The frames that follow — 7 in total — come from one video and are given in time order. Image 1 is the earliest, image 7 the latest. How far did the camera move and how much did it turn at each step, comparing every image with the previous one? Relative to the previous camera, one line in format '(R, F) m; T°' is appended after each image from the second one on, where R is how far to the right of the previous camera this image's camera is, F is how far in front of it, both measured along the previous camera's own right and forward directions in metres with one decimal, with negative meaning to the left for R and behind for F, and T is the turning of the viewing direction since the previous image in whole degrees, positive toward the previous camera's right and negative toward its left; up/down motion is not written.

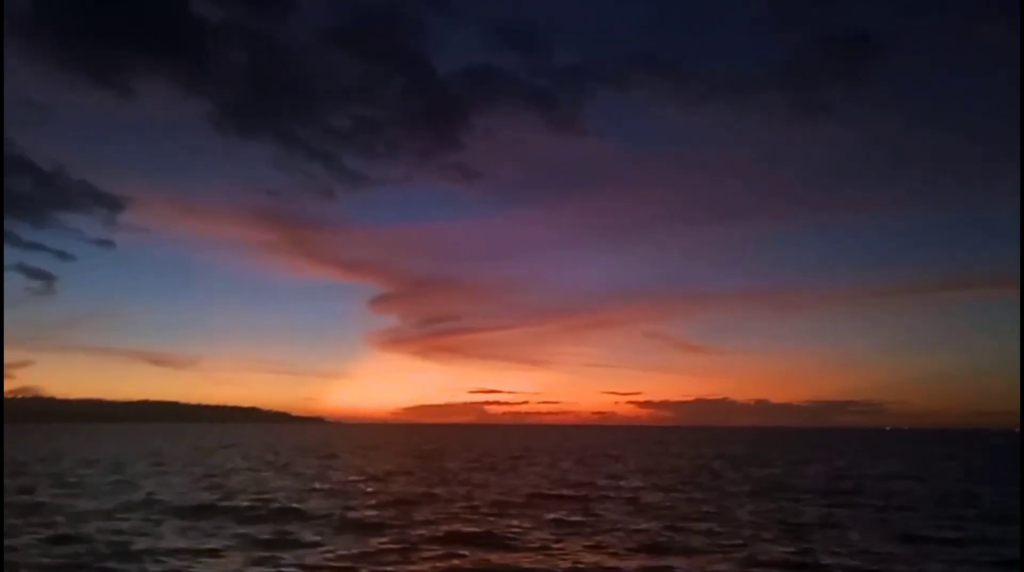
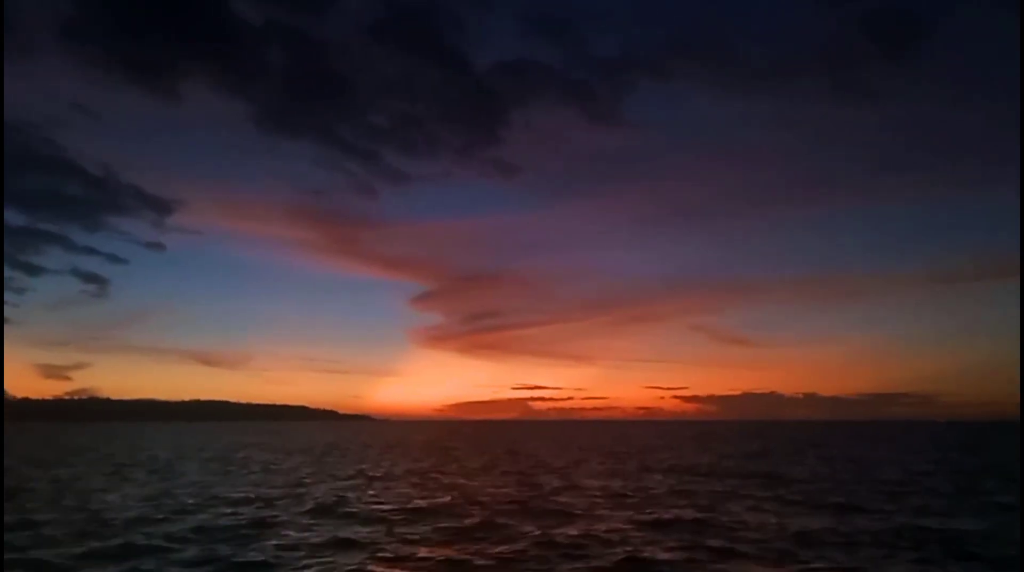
(-4.0, -3.8) m; -3°
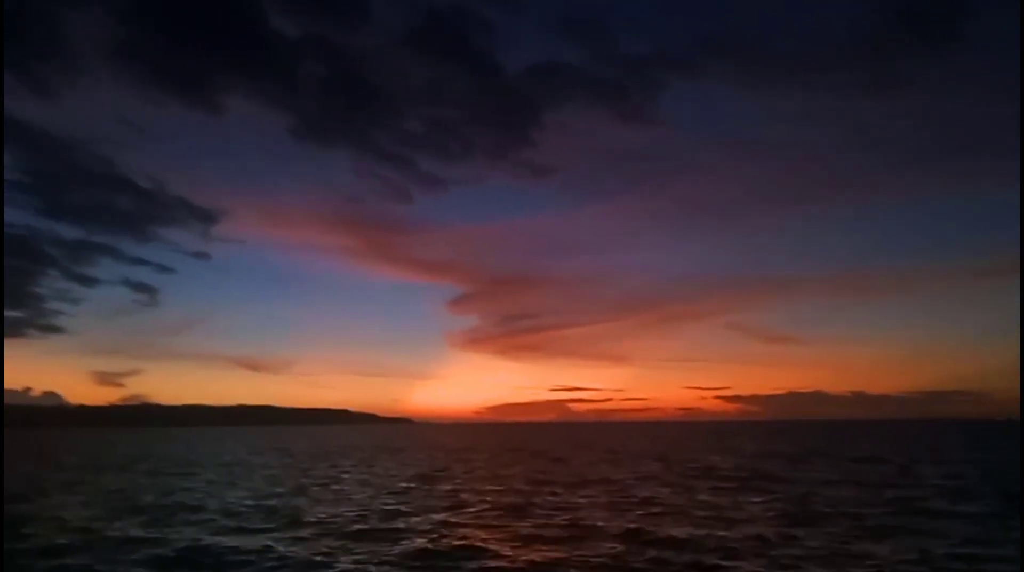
(+0.2, -0.7) m; -3°
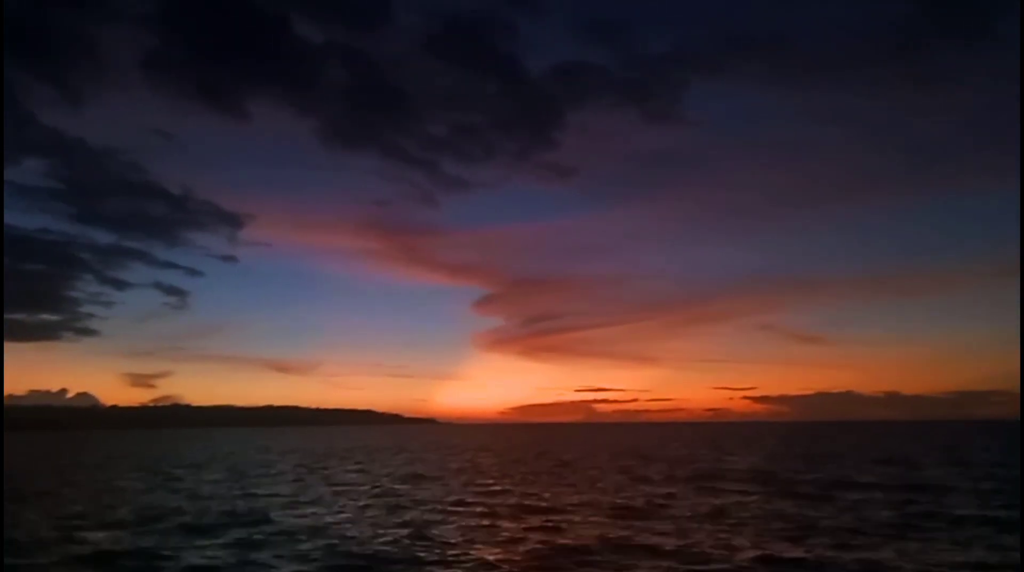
(+0.2, -0.3) m; -2°
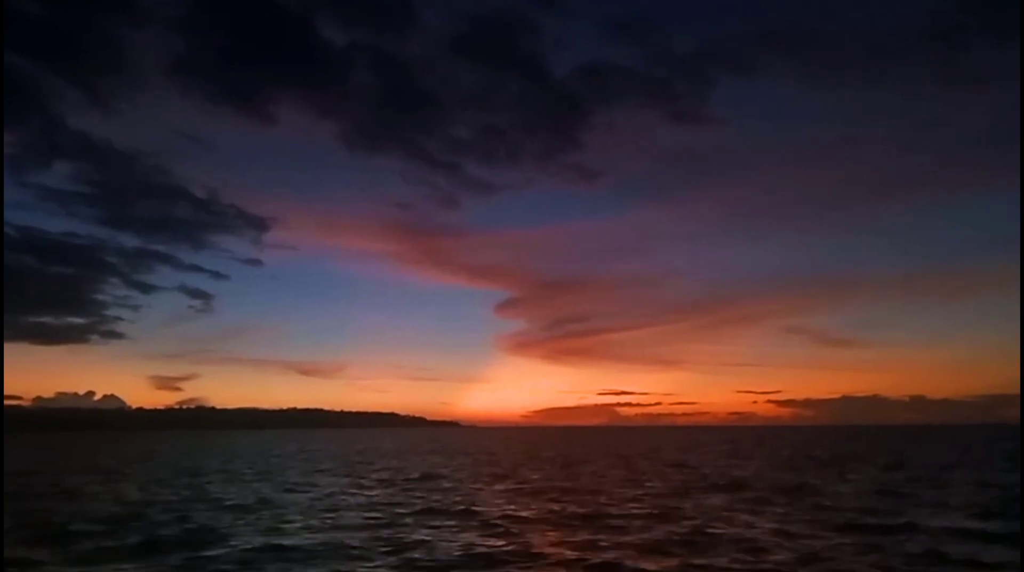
(-0.1, +0.3) m; -2°
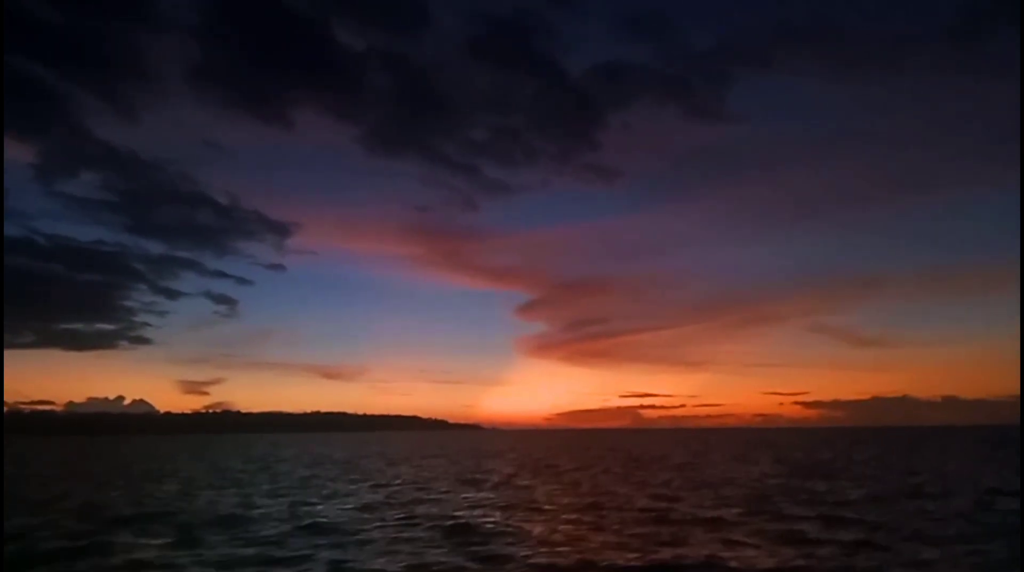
(+0.1, -0.2) m; -2°
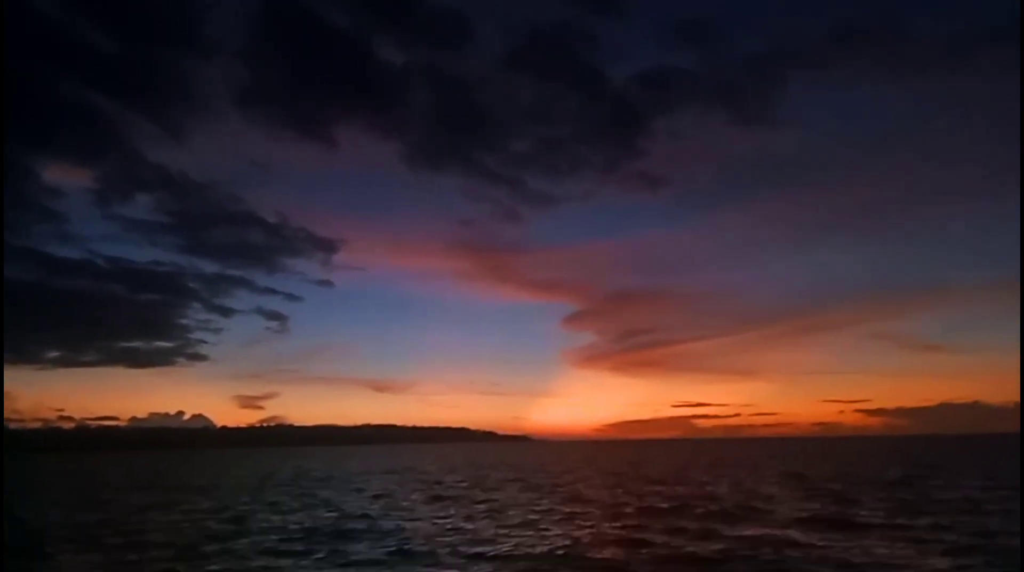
(0.0, 0.0) m; -3°
